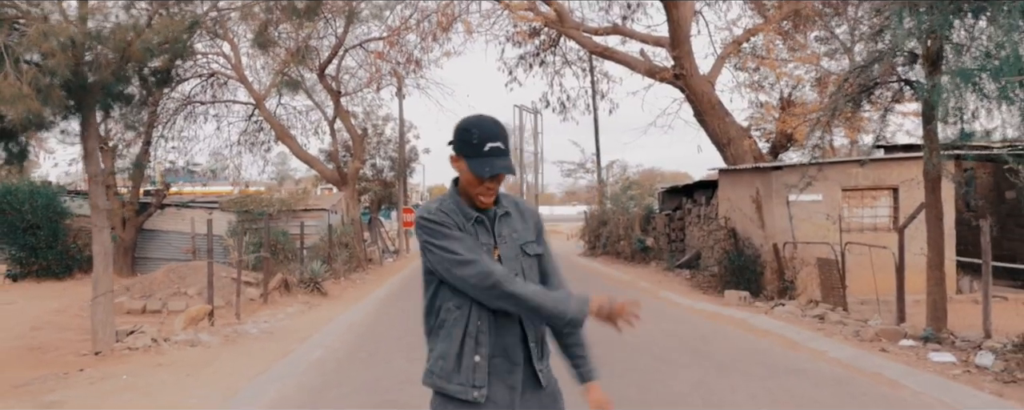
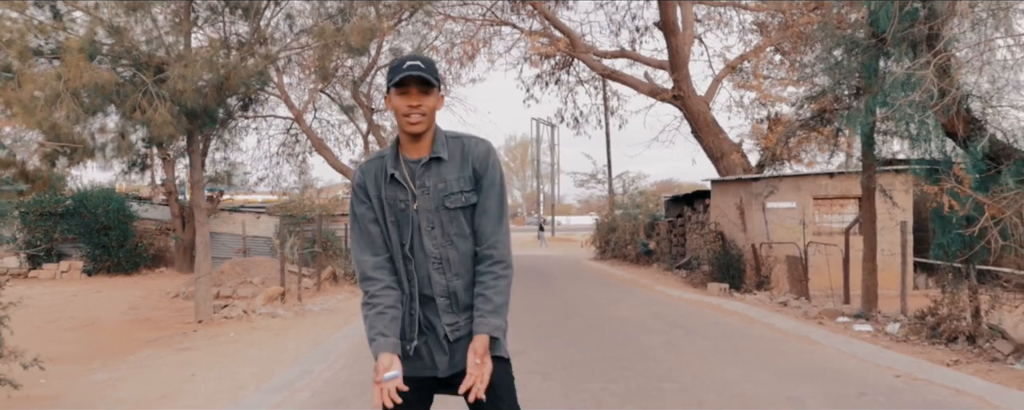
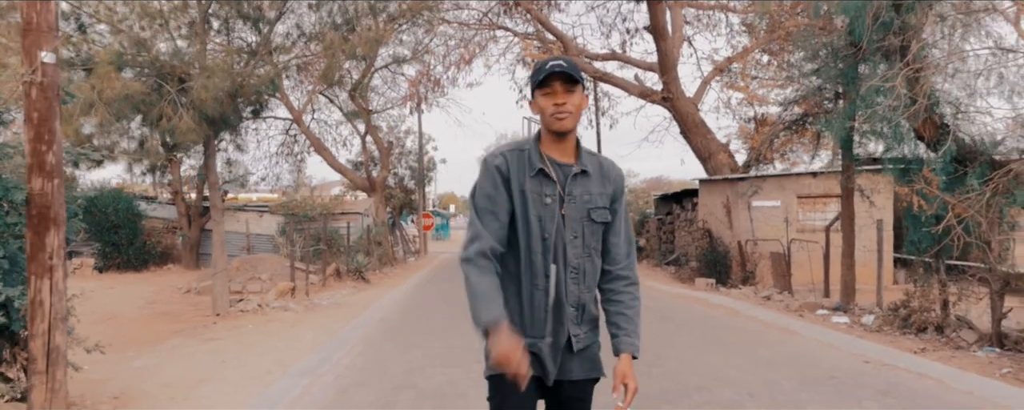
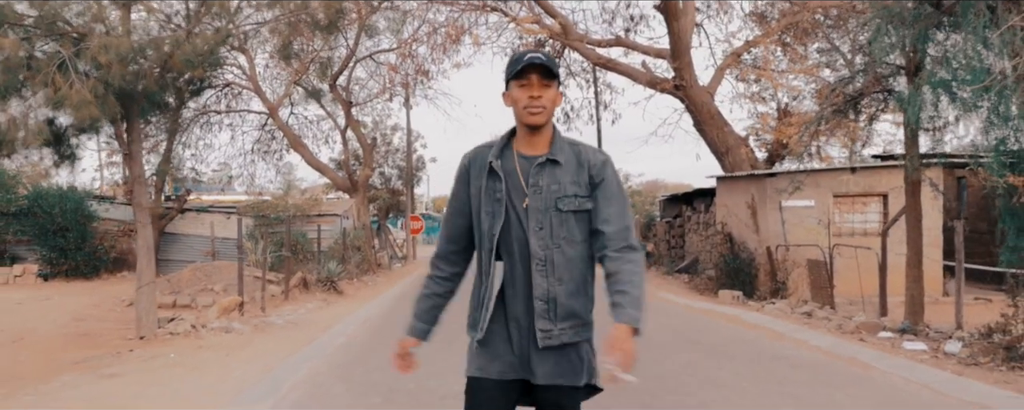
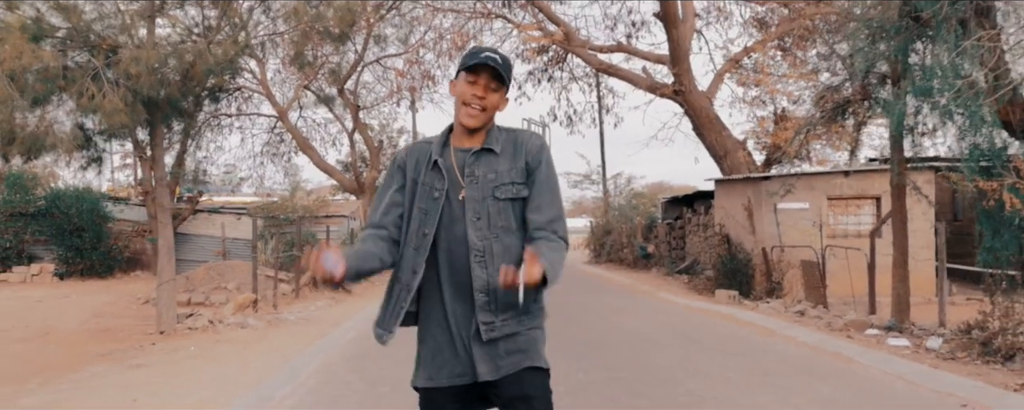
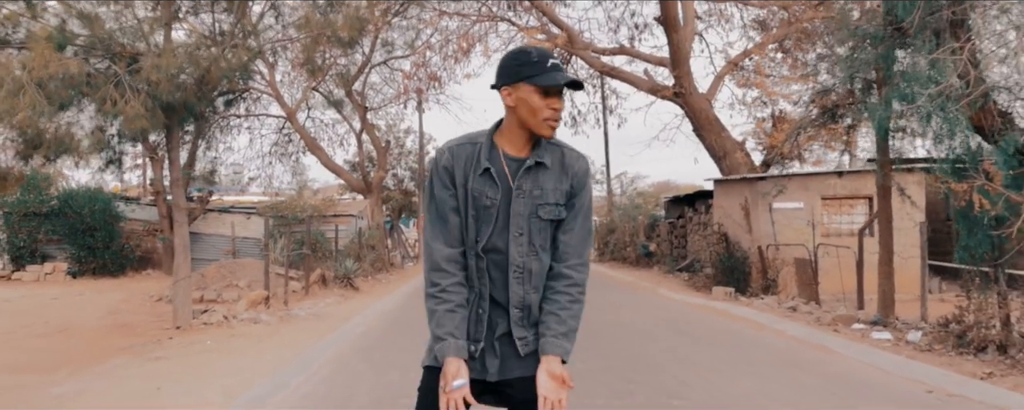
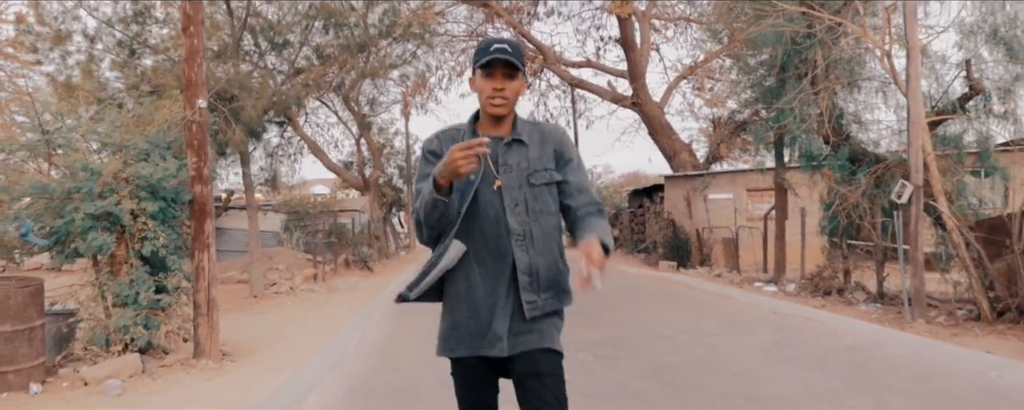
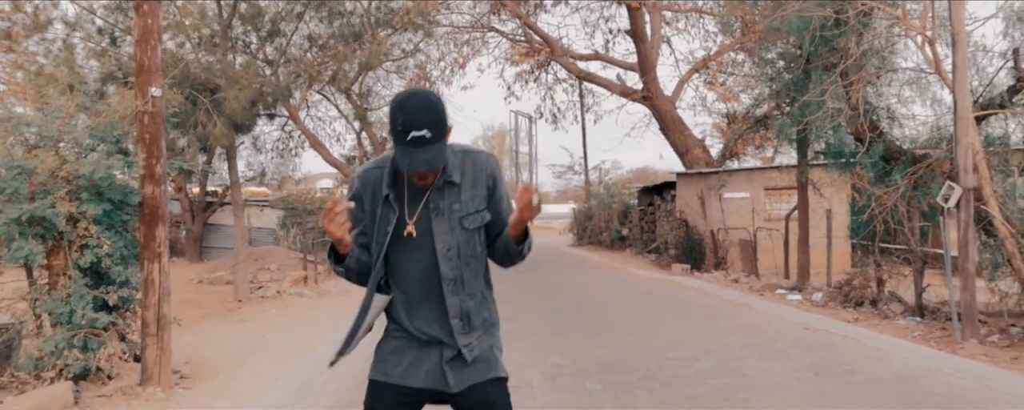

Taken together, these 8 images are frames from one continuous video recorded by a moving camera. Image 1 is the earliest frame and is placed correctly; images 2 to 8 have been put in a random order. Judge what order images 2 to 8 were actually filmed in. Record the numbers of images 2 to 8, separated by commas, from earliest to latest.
4, 5, 6, 2, 3, 8, 7
